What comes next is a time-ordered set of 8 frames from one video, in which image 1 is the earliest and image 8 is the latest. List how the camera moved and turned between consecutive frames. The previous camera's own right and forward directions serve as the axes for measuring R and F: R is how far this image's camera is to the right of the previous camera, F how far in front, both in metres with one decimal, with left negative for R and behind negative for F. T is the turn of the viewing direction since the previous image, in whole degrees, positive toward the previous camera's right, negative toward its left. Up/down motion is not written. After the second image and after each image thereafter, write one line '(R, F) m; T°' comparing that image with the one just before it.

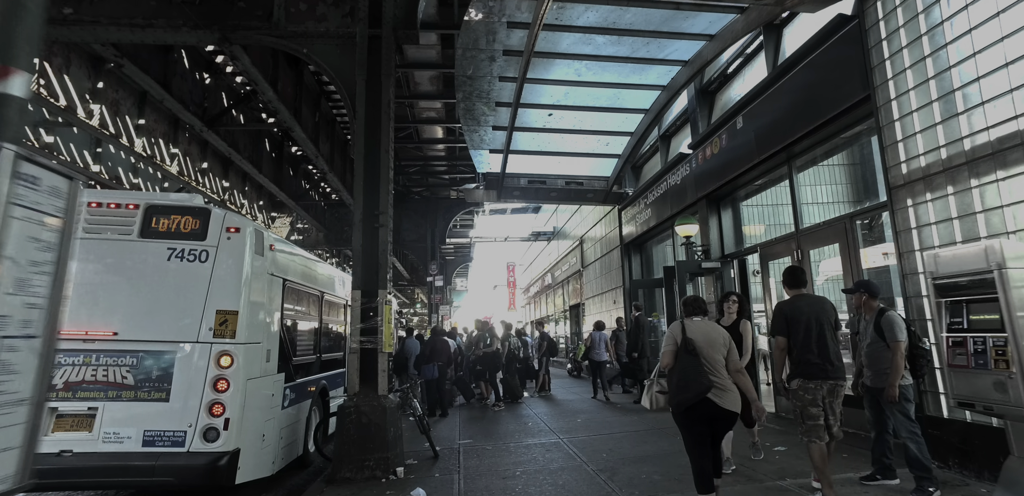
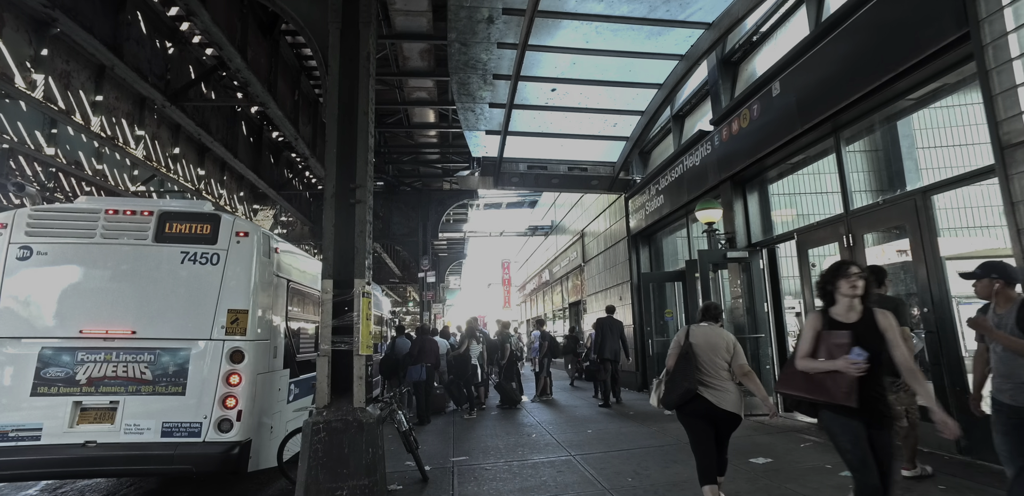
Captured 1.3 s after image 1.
(+0.1, -0.2) m; -1°
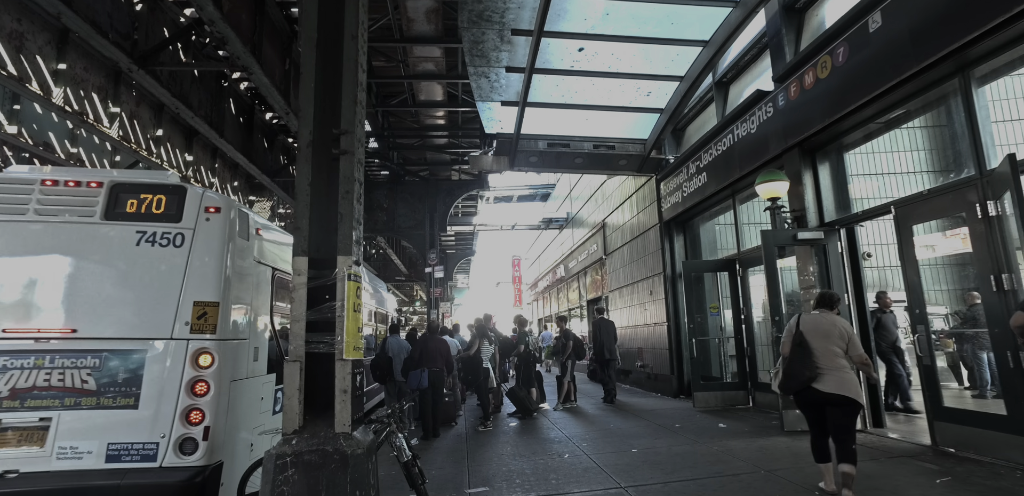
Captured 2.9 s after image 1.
(-0.2, +0.9) m; -1°
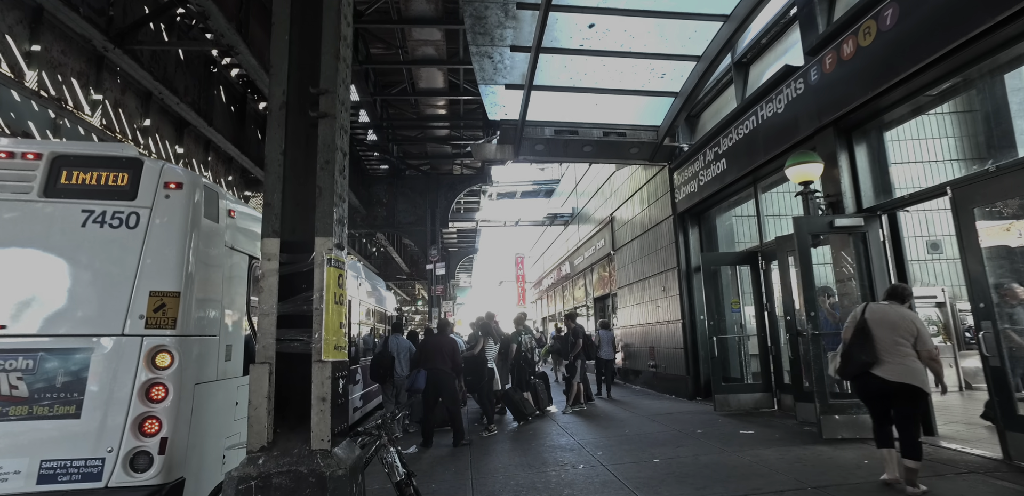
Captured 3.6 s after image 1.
(0.0, +0.5) m; 0°
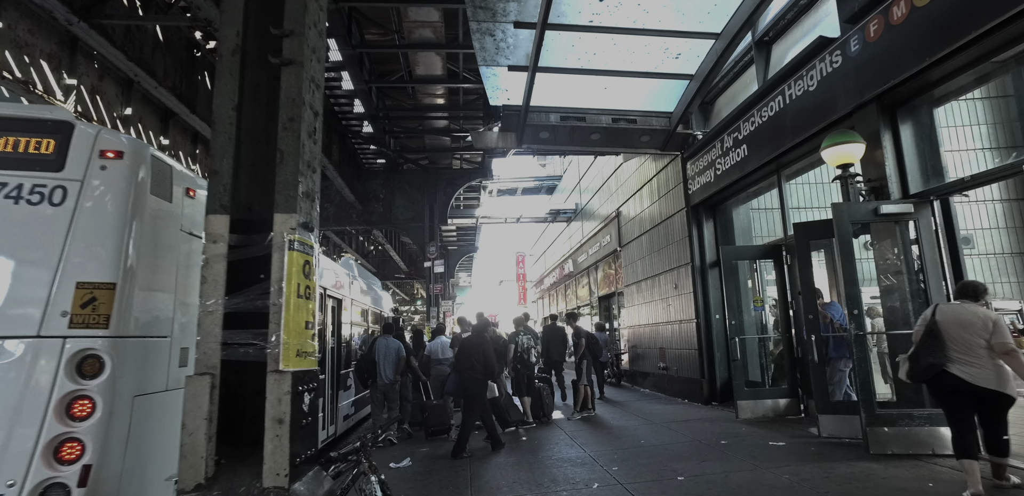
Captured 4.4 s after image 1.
(0.0, +0.6) m; 0°
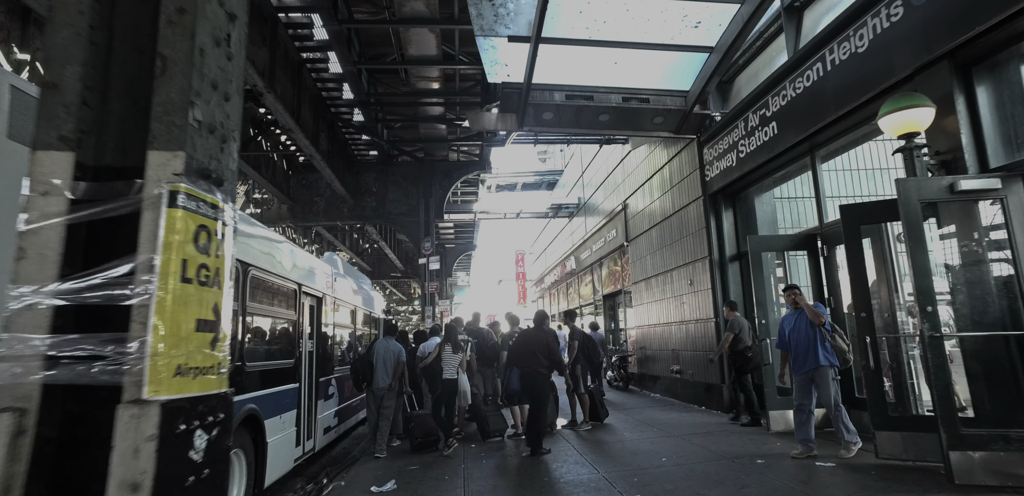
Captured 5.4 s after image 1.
(0.0, +0.8) m; 0°
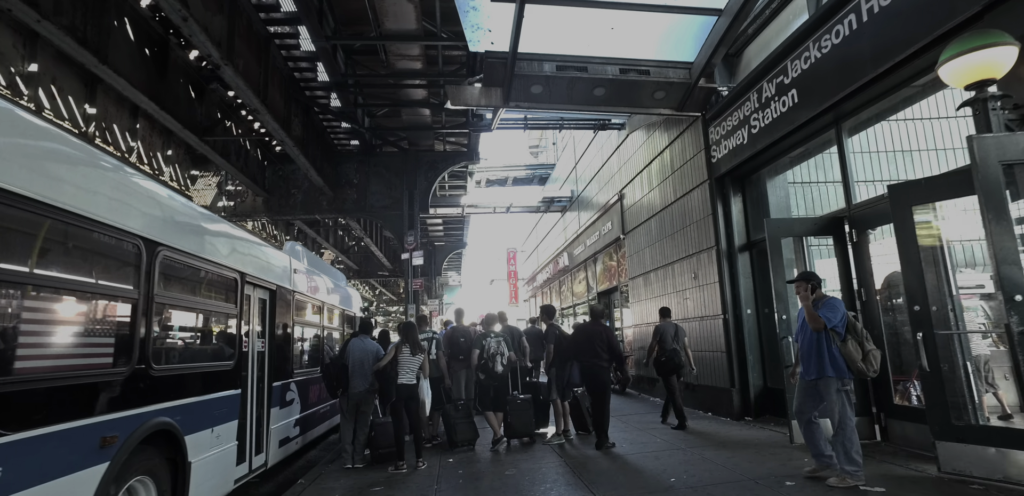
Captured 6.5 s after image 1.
(+0.1, +0.8) m; +1°
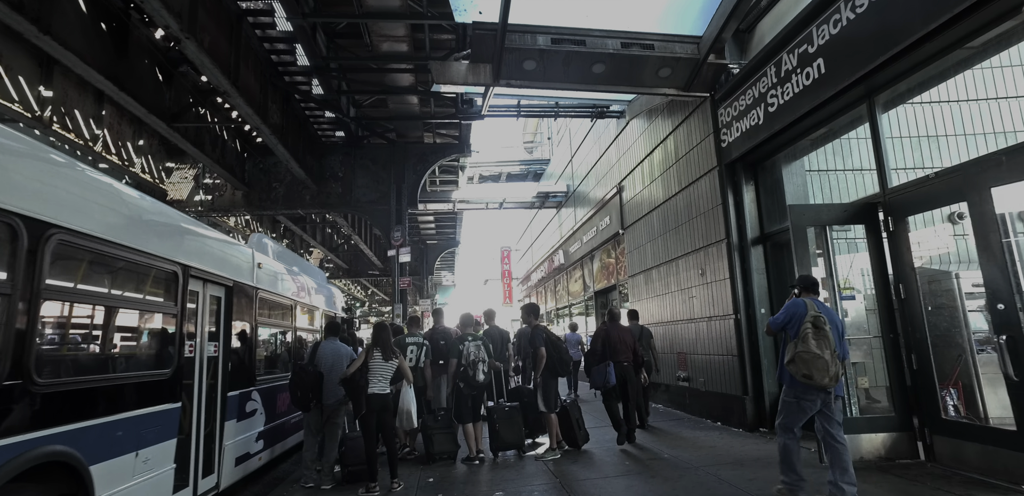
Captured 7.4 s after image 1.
(+0.1, +0.7) m; +1°
